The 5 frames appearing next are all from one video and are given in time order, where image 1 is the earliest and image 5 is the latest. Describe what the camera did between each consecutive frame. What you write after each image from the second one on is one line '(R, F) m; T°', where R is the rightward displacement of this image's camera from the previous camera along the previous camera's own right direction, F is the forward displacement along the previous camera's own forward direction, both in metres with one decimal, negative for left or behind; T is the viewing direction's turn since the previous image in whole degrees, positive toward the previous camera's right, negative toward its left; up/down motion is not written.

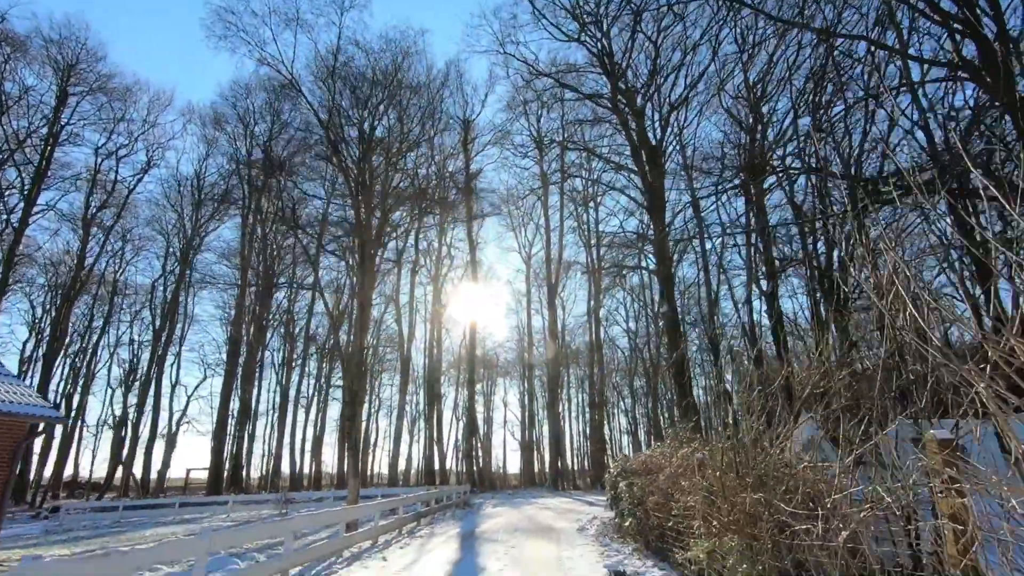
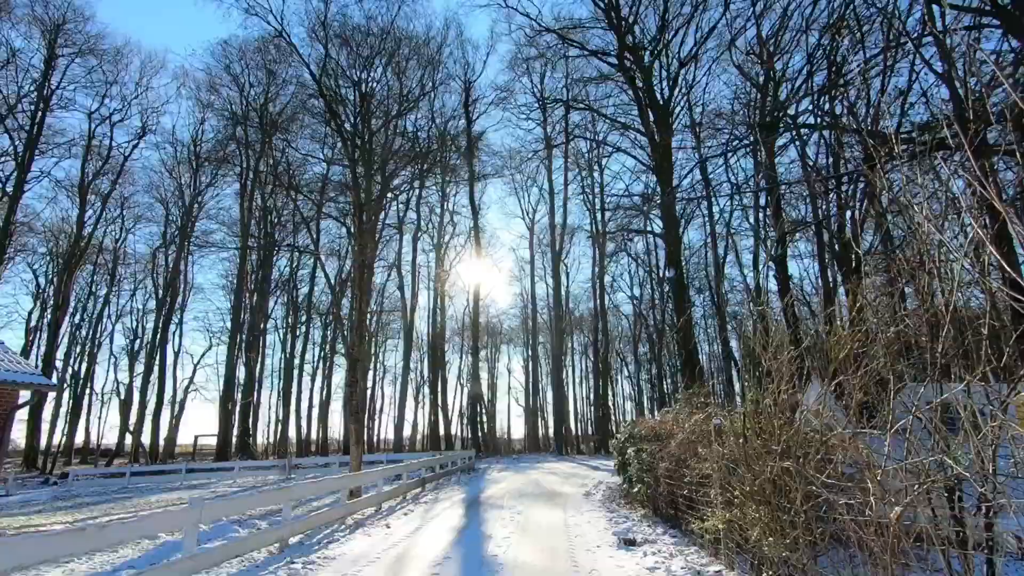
(0.0, +0.5) m; 0°
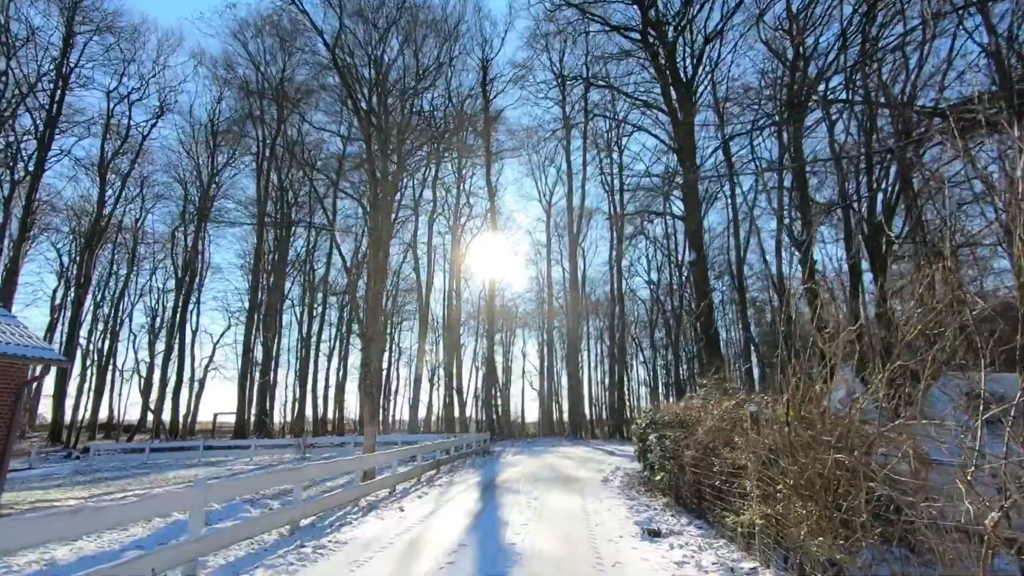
(-0.1, +0.4) m; -2°
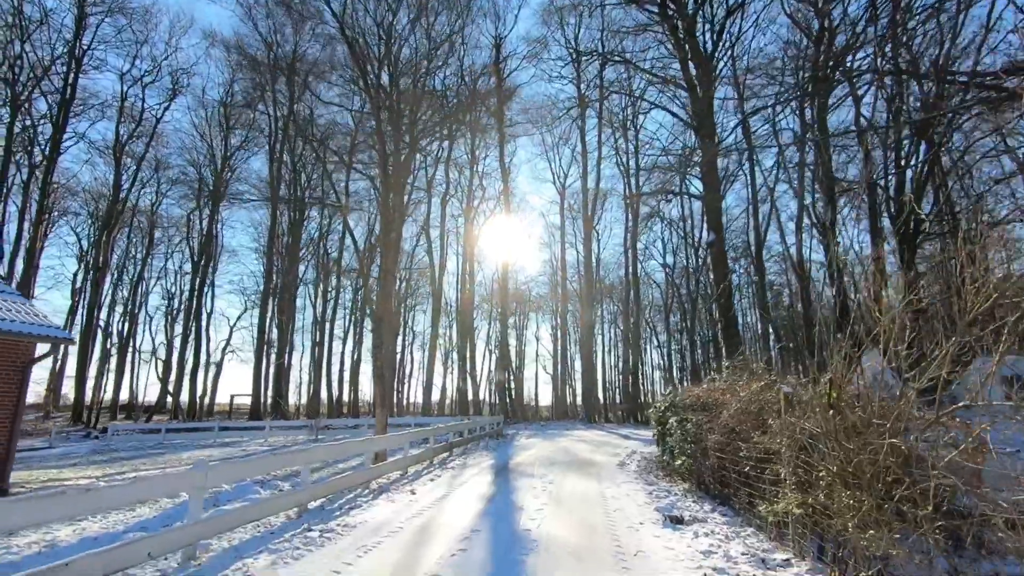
(0.0, +0.4) m; -1°
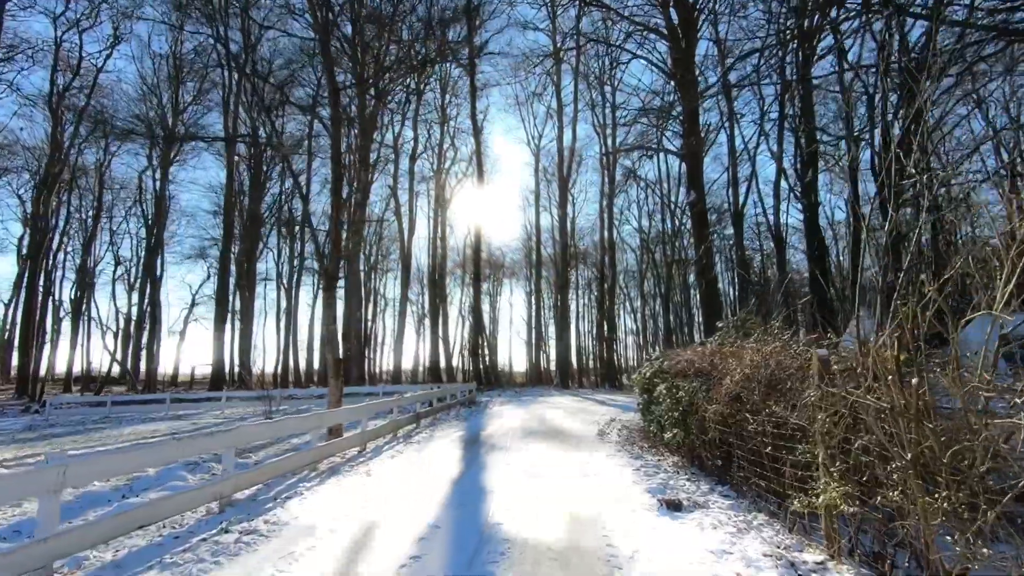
(+0.1, +1.2) m; +3°
